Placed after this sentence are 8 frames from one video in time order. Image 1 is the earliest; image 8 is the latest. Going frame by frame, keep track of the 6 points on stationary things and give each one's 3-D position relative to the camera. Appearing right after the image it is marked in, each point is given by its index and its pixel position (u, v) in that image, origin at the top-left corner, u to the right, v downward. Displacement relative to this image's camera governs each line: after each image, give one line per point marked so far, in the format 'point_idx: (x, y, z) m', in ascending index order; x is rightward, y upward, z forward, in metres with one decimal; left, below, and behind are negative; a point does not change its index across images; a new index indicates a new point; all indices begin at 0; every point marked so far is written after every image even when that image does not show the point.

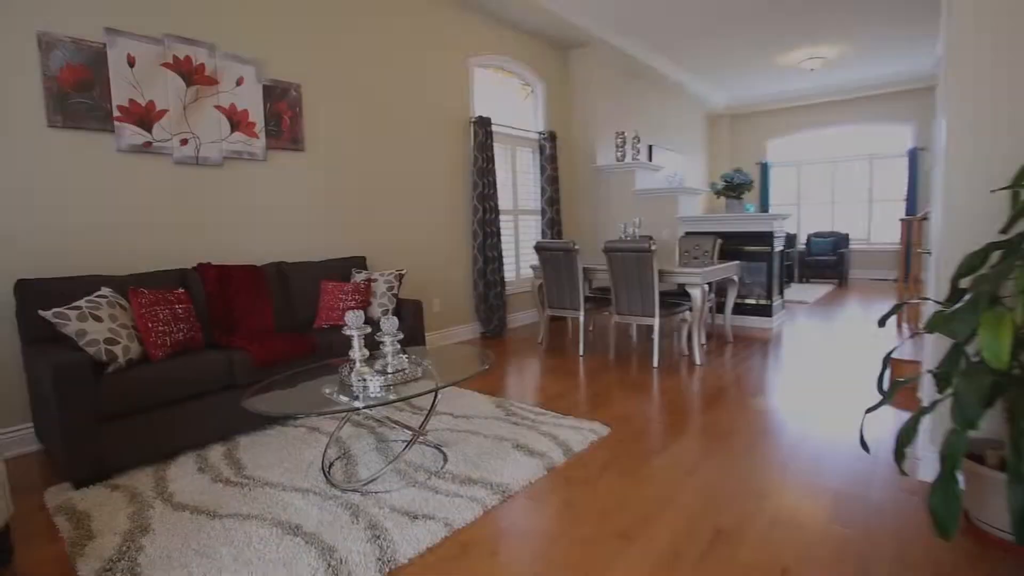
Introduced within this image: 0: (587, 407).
0: (+0.5, -0.8, +3.6) m
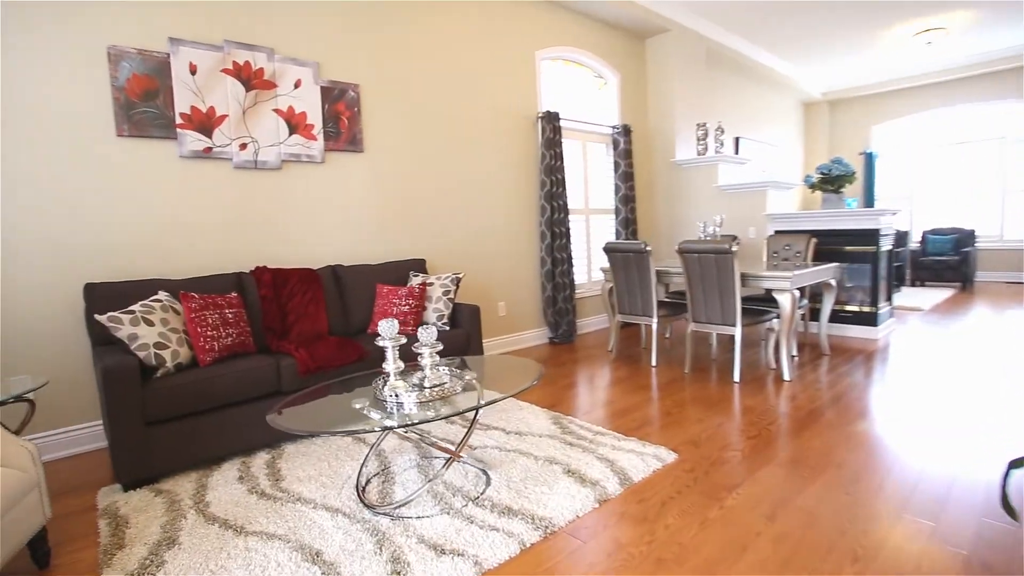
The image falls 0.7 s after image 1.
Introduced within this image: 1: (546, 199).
0: (+0.9, -0.8, +3.2) m
1: (+0.3, +0.9, +5.2) m
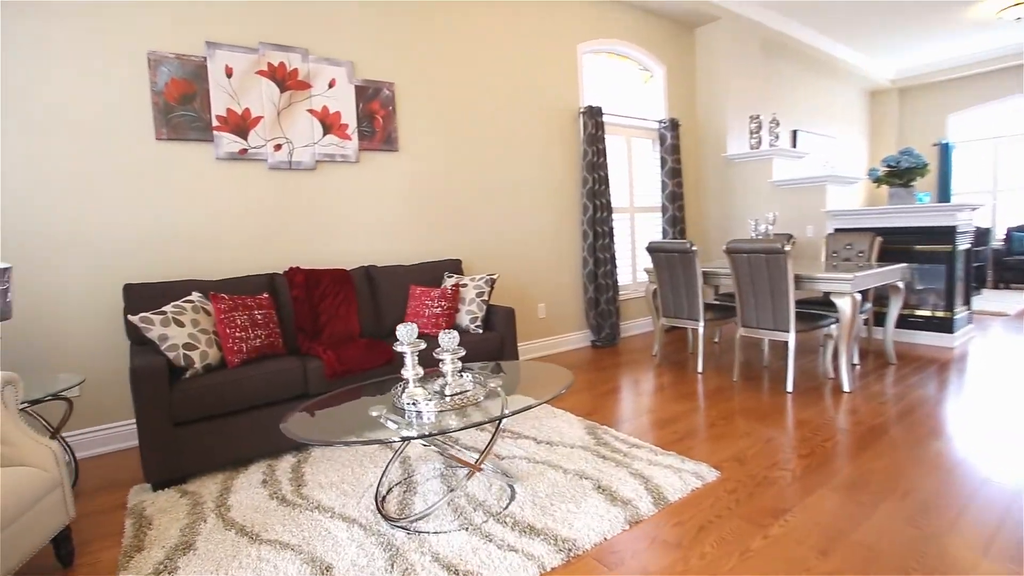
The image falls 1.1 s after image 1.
0: (+1.1, -0.9, +3.0) m
1: (+0.7, +0.9, +5.0) m
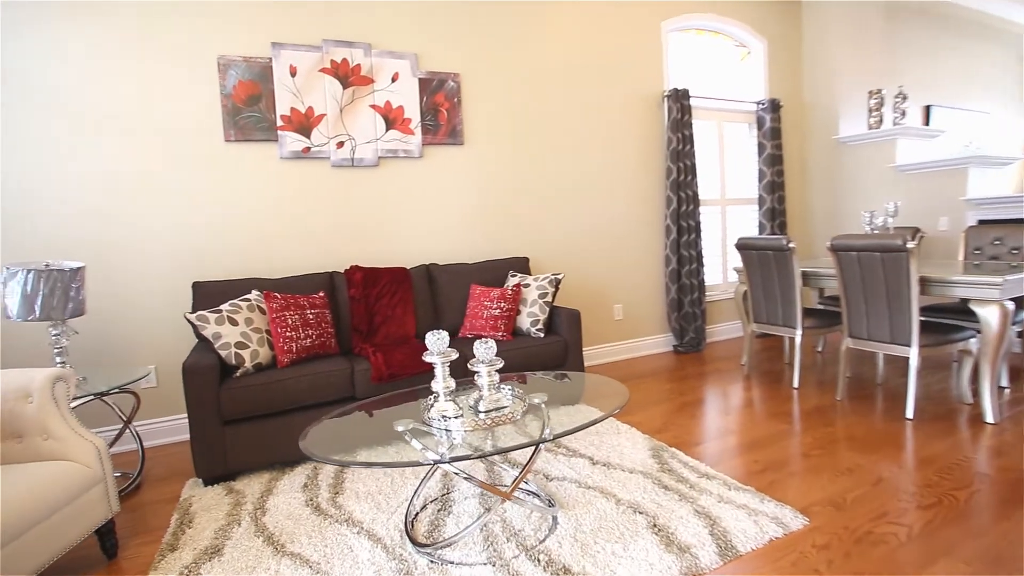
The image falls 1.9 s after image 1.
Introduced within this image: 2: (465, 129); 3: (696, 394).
0: (+1.3, -0.9, +2.5) m
1: (+1.4, +0.9, +4.5) m
2: (-0.3, +1.2, +3.9) m
3: (+1.3, -0.8, +3.8) m
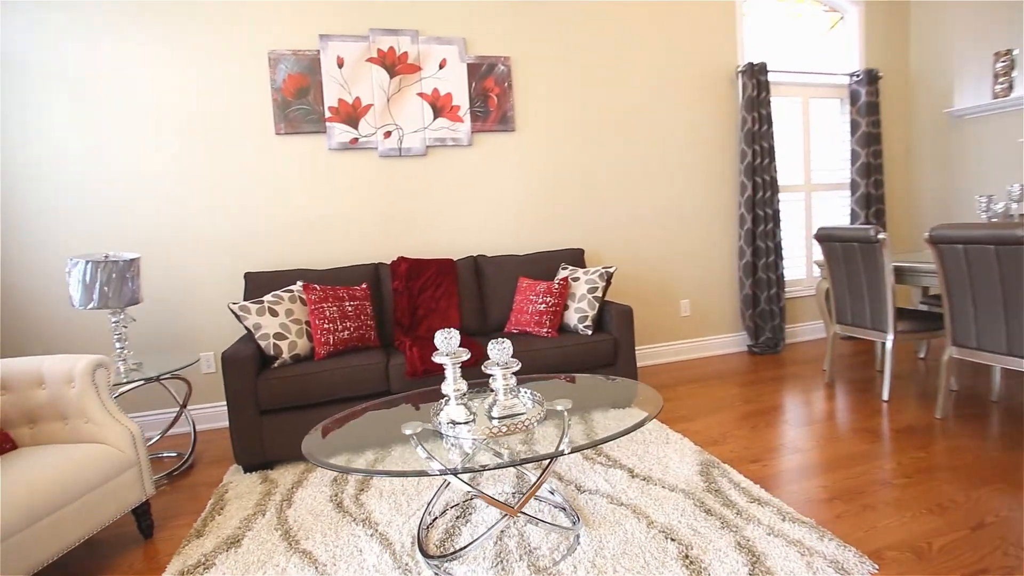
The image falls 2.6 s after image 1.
0: (+1.4, -0.9, +2.2) m
1: (+1.8, +0.9, +4.1) m
2: (0.0, +1.2, +3.7) m
3: (+1.6, -0.7, +3.4) m
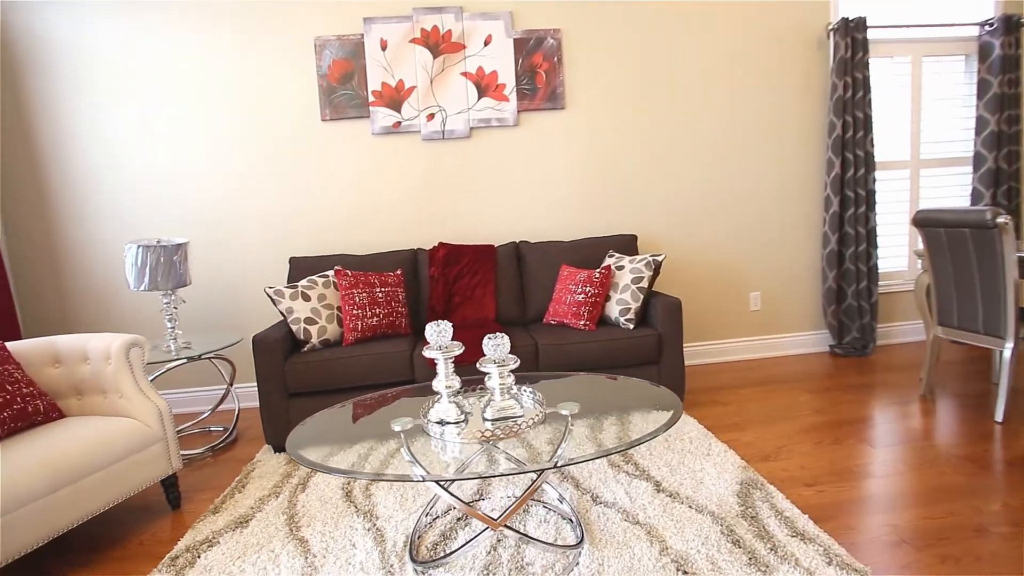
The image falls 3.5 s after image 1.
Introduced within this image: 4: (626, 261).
0: (+1.5, -0.9, +1.8) m
1: (+2.2, +0.9, +3.6) m
2: (+0.4, +1.3, +3.5) m
3: (+1.8, -0.7, +3.0) m
4: (+0.7, +0.2, +3.1) m
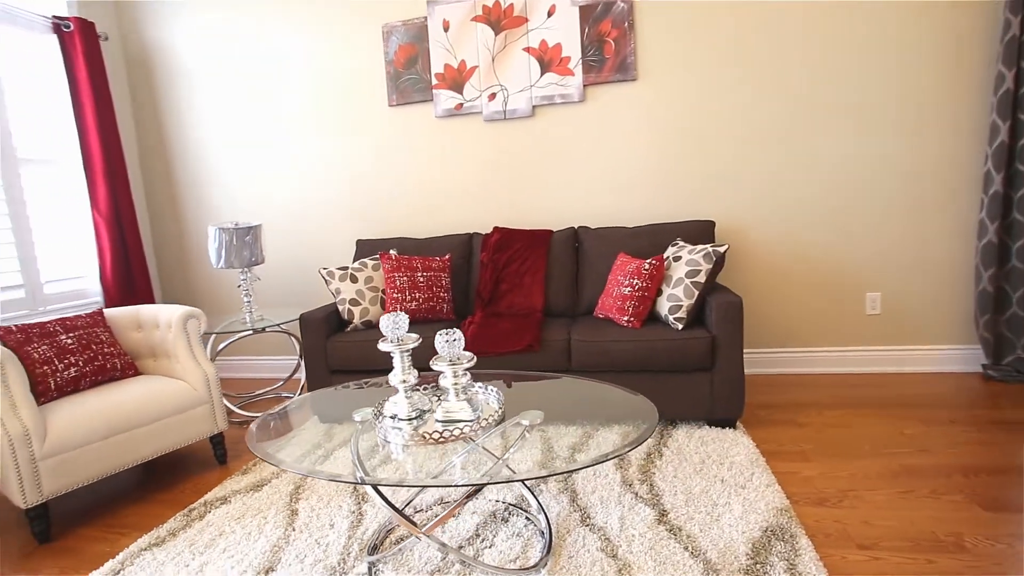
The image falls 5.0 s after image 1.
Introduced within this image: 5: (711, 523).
0: (+1.2, -0.9, +1.3) m
1: (+2.5, +0.9, +2.7) m
2: (+0.8, +1.4, +3.1) m
3: (+2.0, -0.7, +2.3) m
4: (+0.9, +0.2, +2.7) m
5: (+0.7, -0.8, +1.8) m
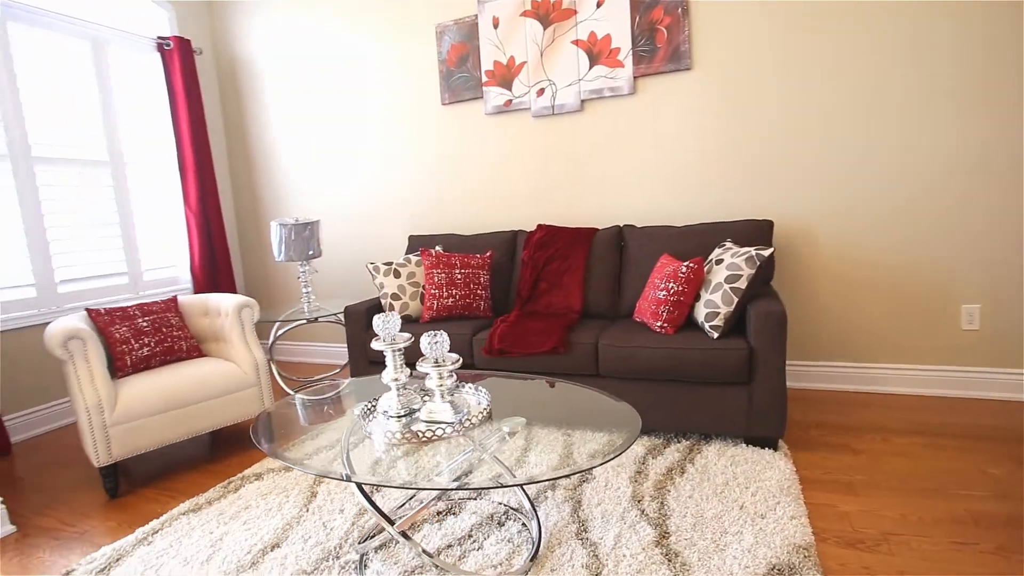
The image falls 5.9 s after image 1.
0: (+1.1, -1.0, +1.0) m
1: (+2.6, +0.8, +2.2) m
2: (+1.0, +1.3, +2.9) m
3: (+2.0, -0.8, +1.9) m
4: (+1.0, +0.2, +2.5) m
5: (+0.6, -0.8, +1.7) m
